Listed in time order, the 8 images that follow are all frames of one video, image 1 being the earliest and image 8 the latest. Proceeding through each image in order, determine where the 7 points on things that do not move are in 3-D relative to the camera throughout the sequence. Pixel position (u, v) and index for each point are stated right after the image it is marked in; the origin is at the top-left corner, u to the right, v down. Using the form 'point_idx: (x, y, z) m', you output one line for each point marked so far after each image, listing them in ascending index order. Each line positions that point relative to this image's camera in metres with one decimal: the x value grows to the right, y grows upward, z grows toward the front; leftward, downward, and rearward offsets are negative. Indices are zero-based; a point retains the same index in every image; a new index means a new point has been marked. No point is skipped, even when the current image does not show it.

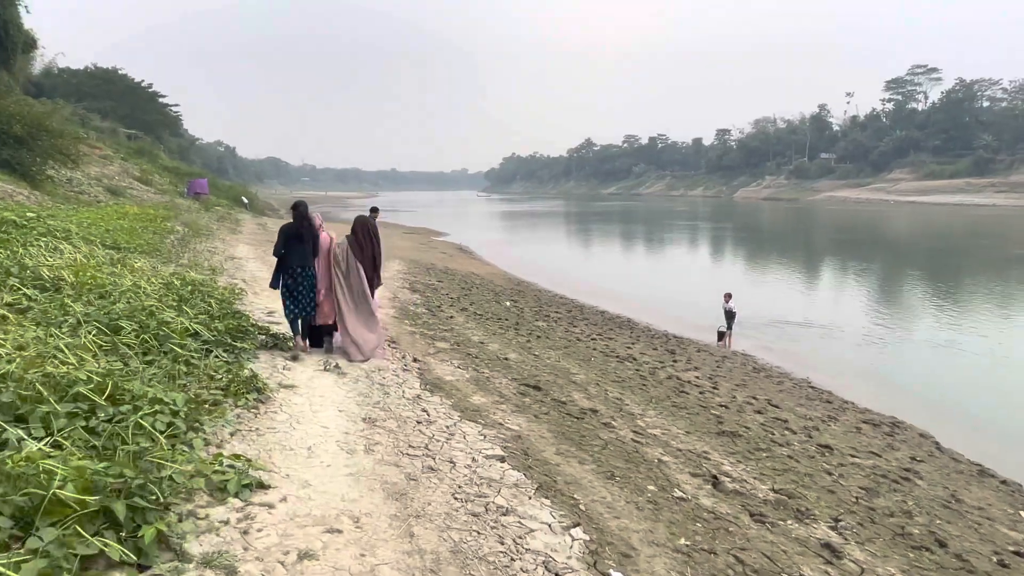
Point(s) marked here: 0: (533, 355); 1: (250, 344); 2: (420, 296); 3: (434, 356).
0: (+0.3, -1.0, +9.5) m
1: (-2.4, -0.5, +6.2) m
2: (-2.0, -0.2, +14.1) m
3: (-1.0, -0.8, +8.2) m
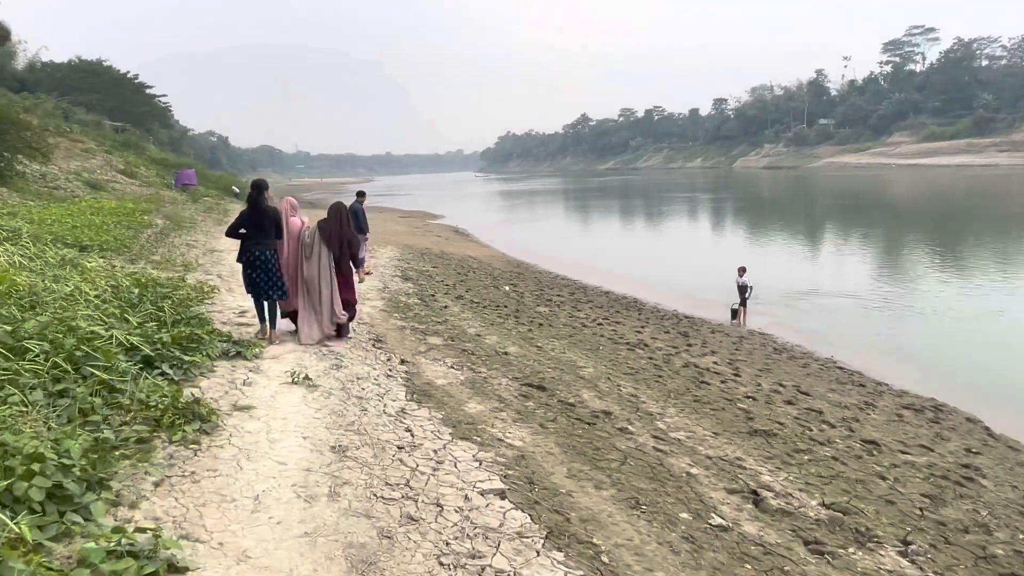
0: (+0.3, -0.8, +8.7) m
1: (-2.4, -0.5, +5.3) m
2: (-2.0, +0.1, +13.2) m
3: (-1.0, -0.7, +7.3) m
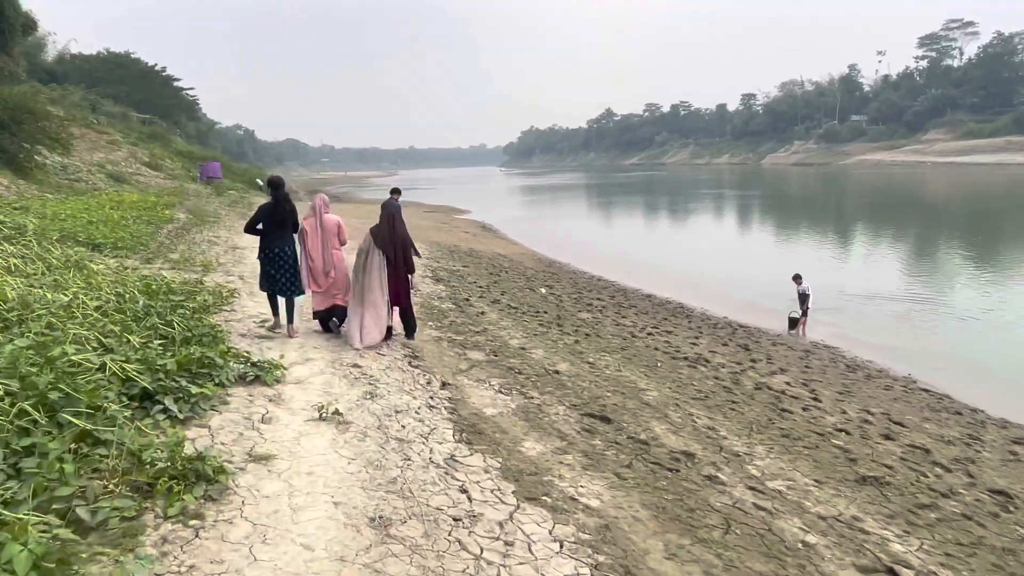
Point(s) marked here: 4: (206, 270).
0: (+0.8, -0.9, +7.7) m
1: (-2.0, -0.6, +4.5) m
2: (-1.3, 0.0, +12.3) m
3: (-0.4, -0.8, +6.4) m
4: (-4.5, +0.3, +10.0) m
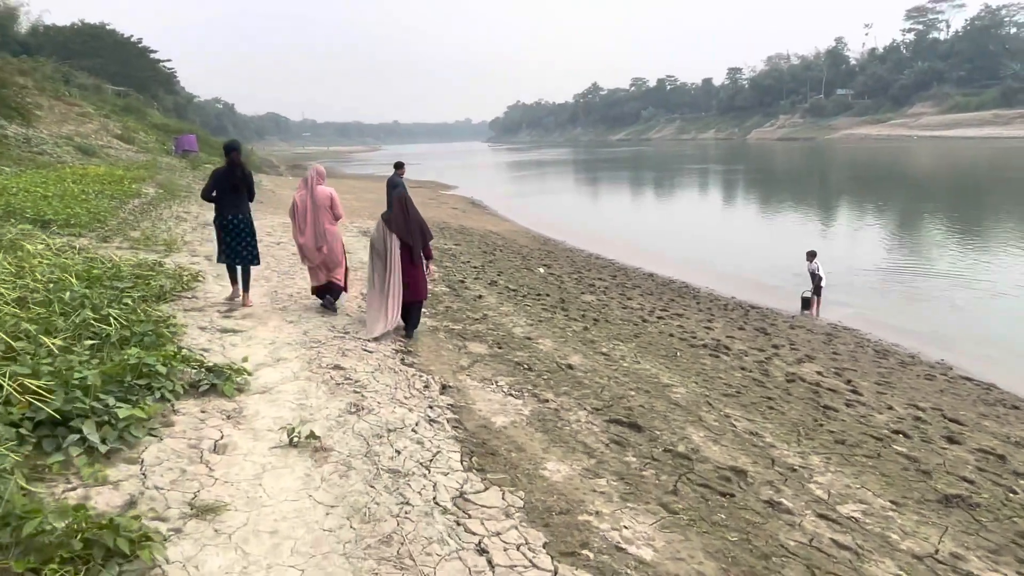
0: (+0.9, -0.7, +6.8) m
1: (-1.9, -0.6, +3.5) m
2: (-1.3, +0.4, +11.4) m
3: (-0.4, -0.7, +5.5) m
4: (-4.6, +0.5, +8.9) m
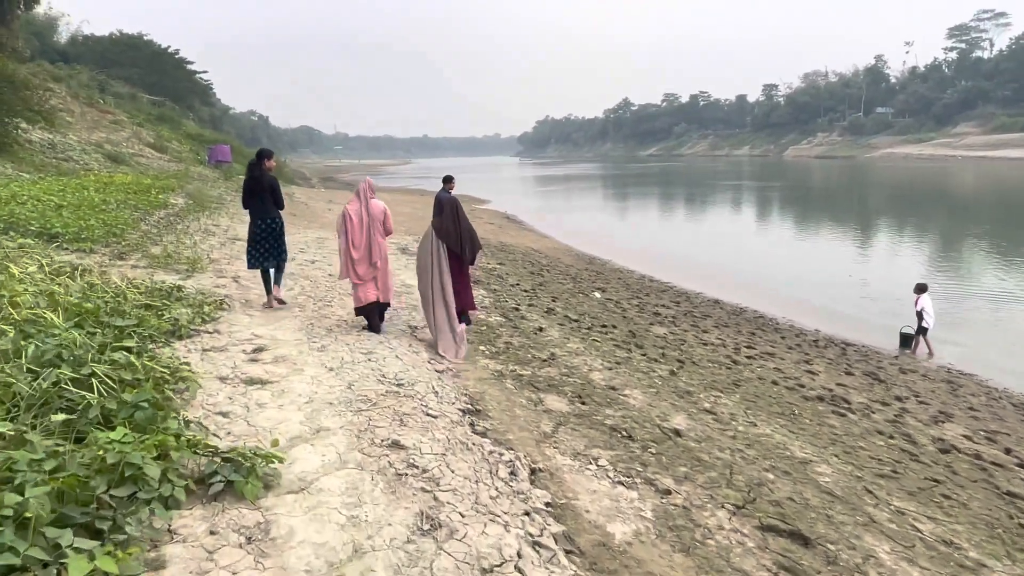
0: (+1.6, -1.0, +5.5) m
1: (-1.3, -0.8, +2.3) m
2: (-0.4, 0.0, +10.2) m
3: (+0.3, -1.0, +4.3) m
4: (-3.8, +0.2, +7.9) m
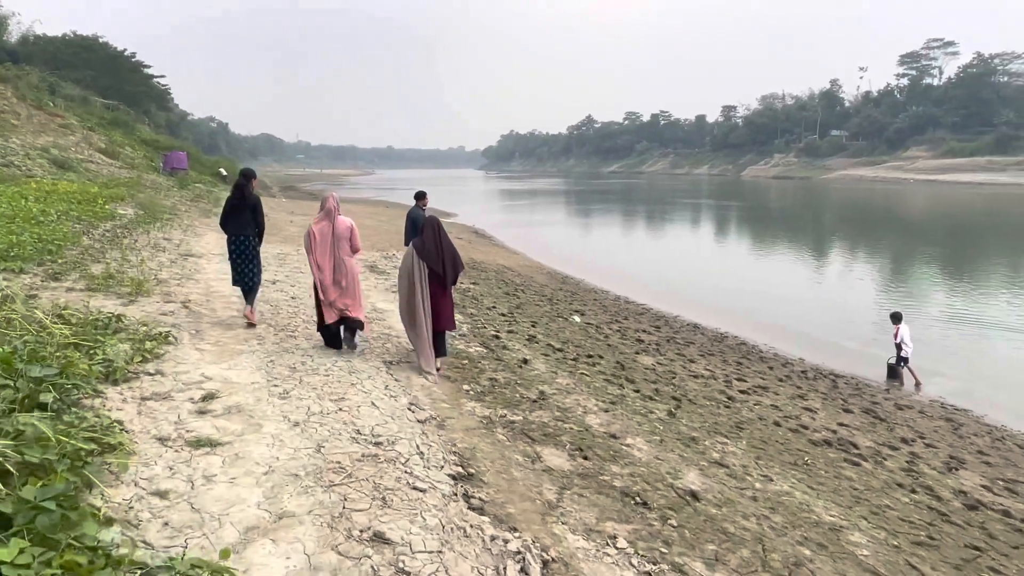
0: (+1.5, -1.3, +5.0) m
1: (-1.2, -1.0, +1.6) m
2: (-0.7, -0.4, +9.5) m
3: (+0.3, -1.2, +3.6) m
4: (-3.9, -0.1, +7.0) m
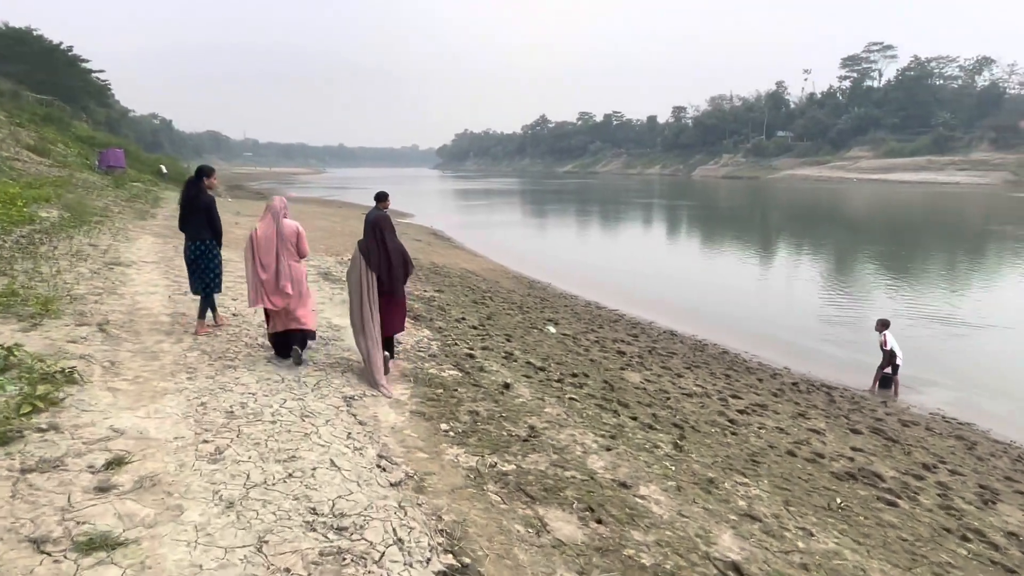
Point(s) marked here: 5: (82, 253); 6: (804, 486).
0: (+1.5, -1.5, +4.2) m
1: (-1.0, -1.2, +0.6) m
2: (-1.1, -0.5, +8.5) m
3: (+0.3, -1.4, +2.7) m
4: (-4.1, -0.2, +5.9) m
5: (-6.4, +0.5, +10.0) m
6: (+2.2, -1.5, +5.2) m
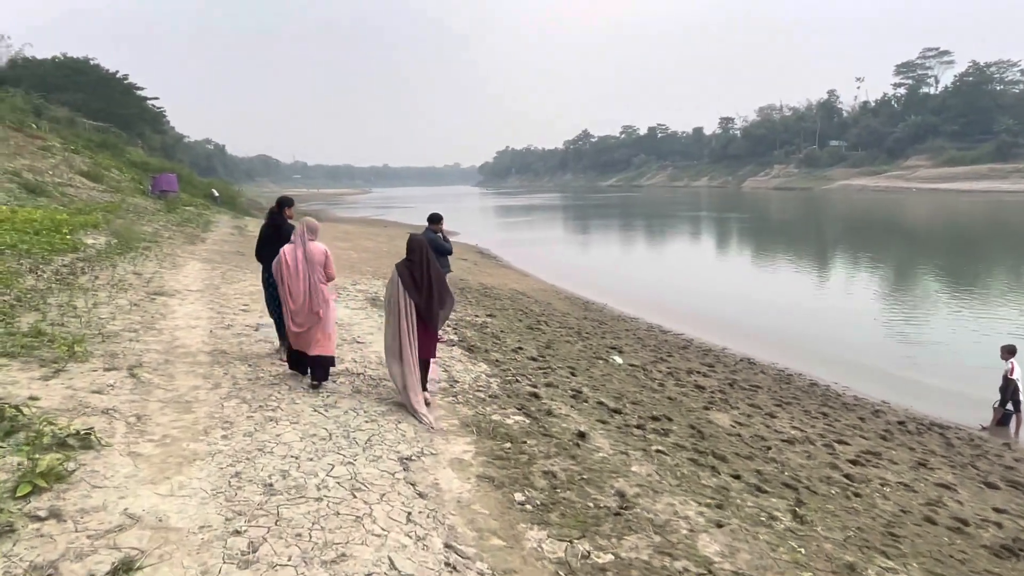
0: (+2.0, -1.7, +3.2) m
1: (-0.7, -1.3, -0.1) m
2: (-0.3, -0.9, +7.8) m
3: (+0.7, -1.6, +1.9) m
4: (-3.5, -0.6, +5.3) m
5: (-5.5, +0.1, +9.6) m
6: (+2.8, -1.7, +4.2) m
